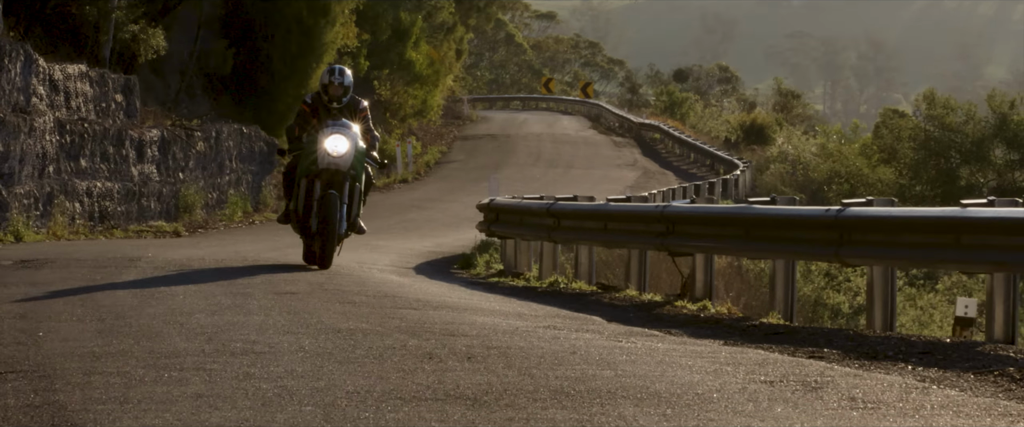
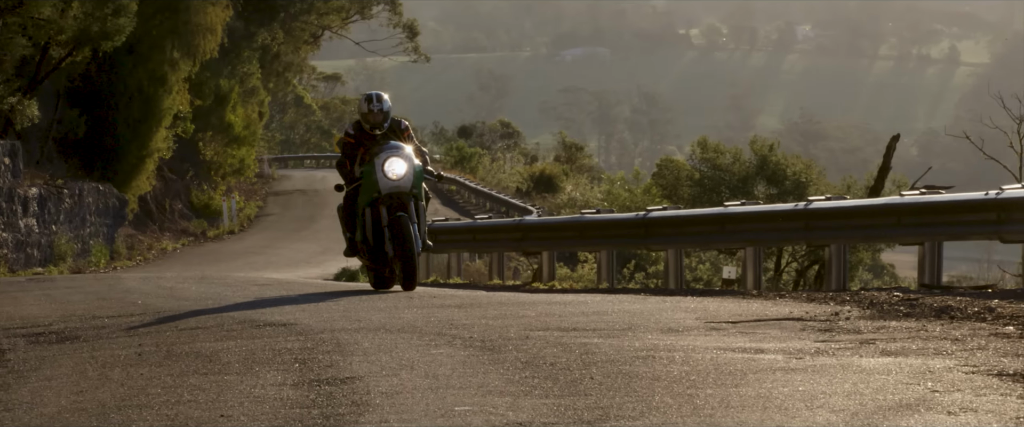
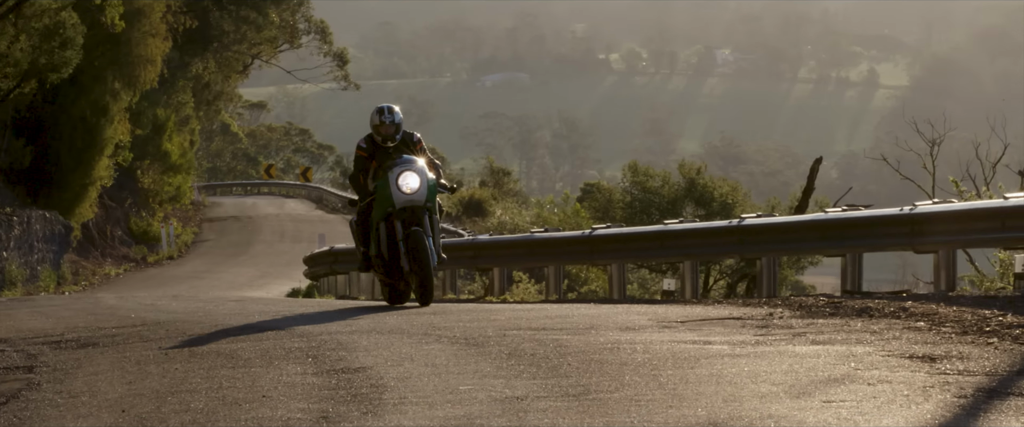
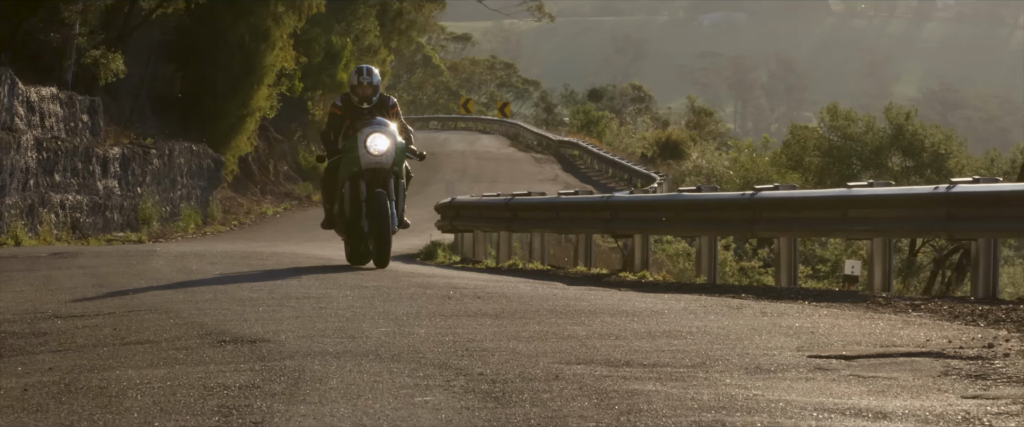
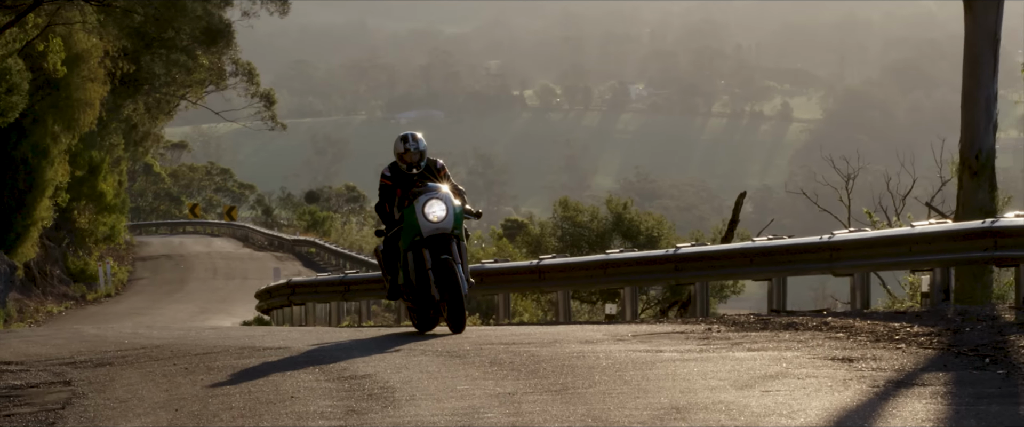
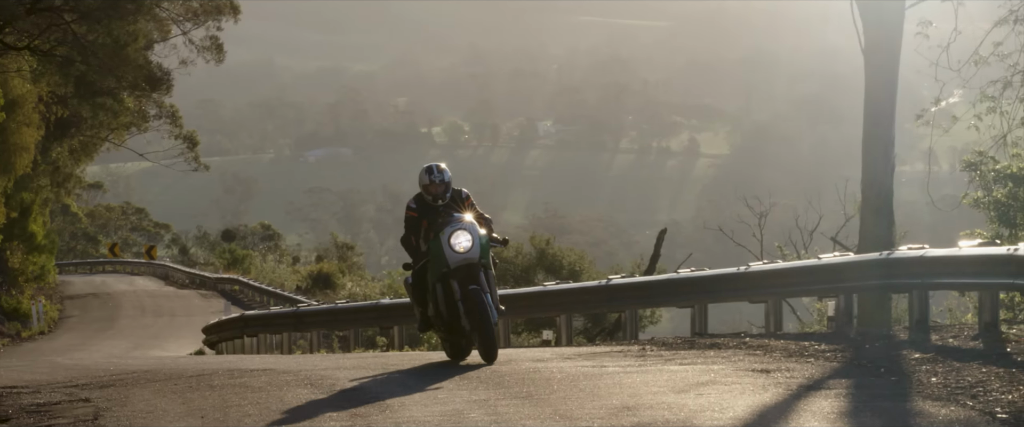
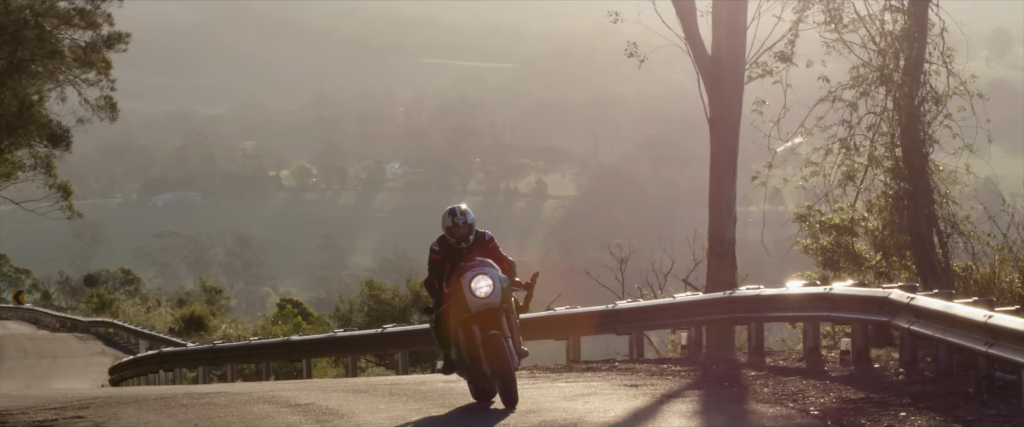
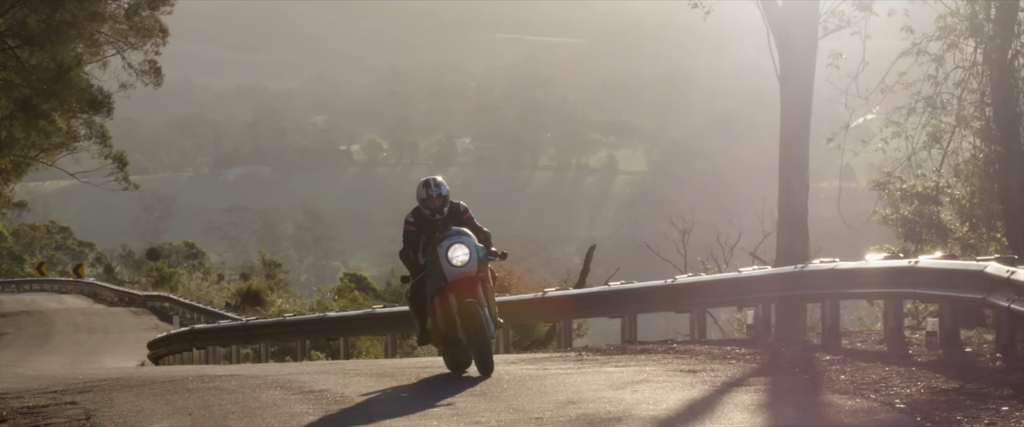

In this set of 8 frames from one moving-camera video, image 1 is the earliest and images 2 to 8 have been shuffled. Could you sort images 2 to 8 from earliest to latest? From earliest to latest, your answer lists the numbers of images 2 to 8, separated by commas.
4, 2, 3, 5, 6, 8, 7
